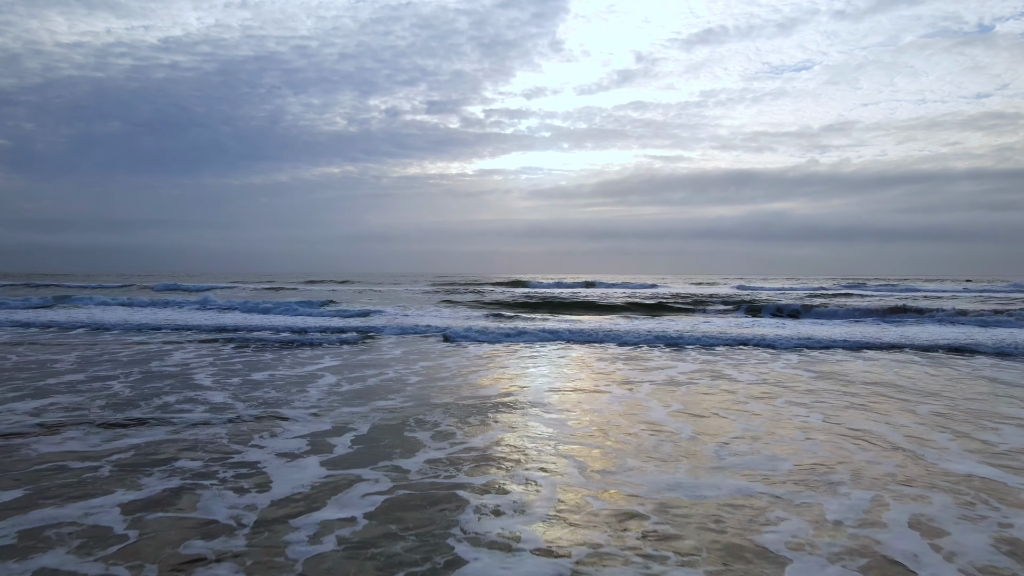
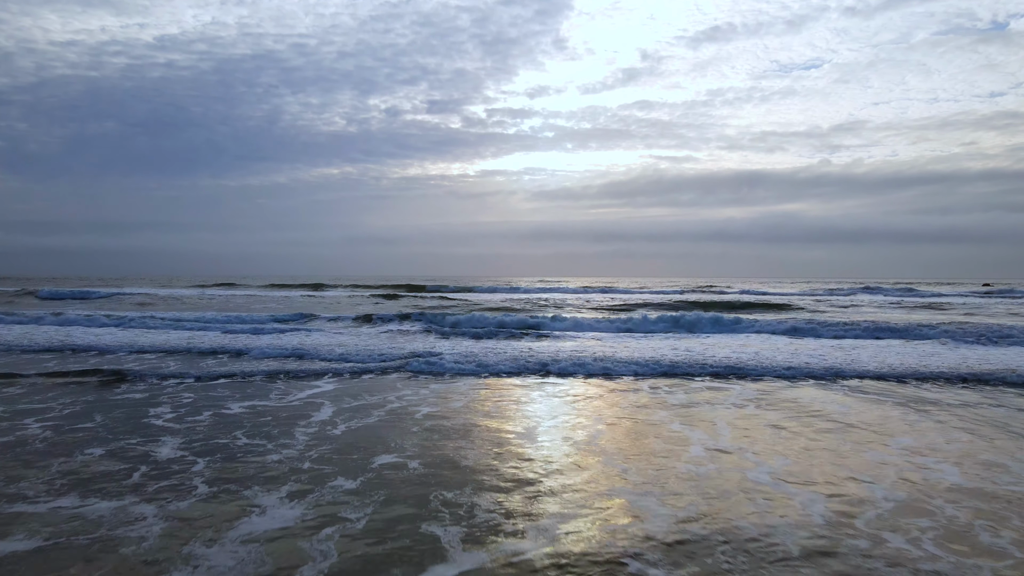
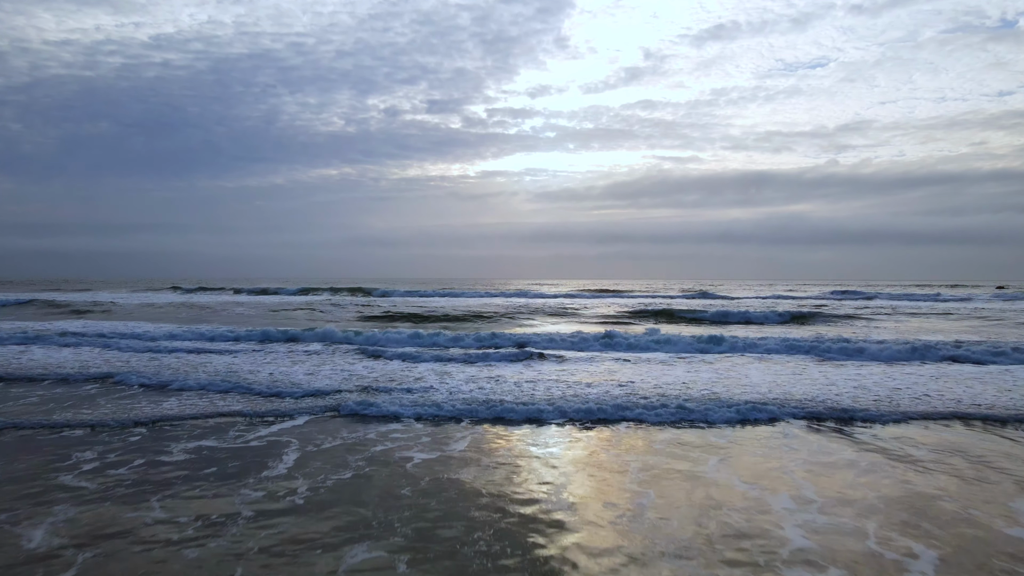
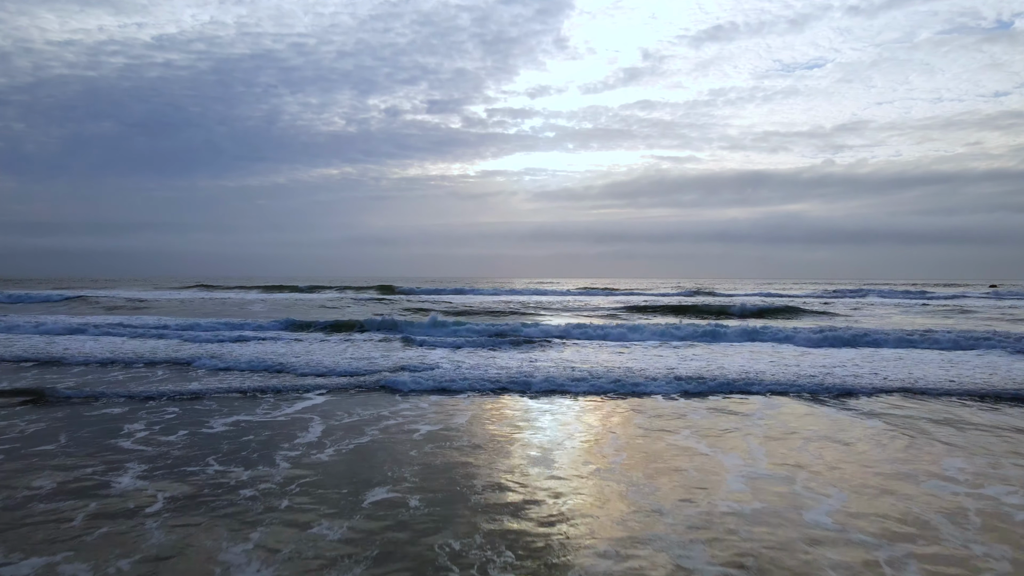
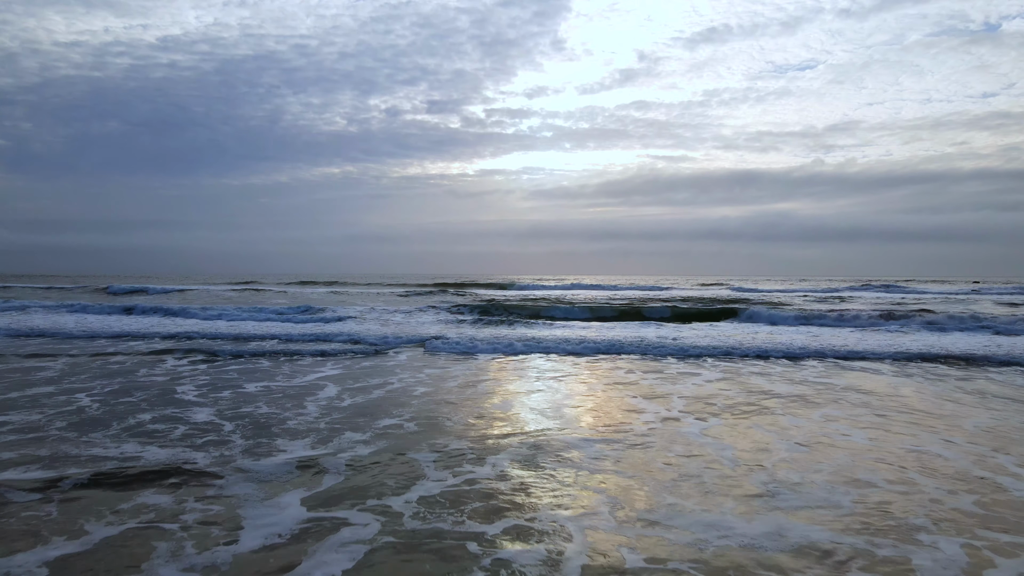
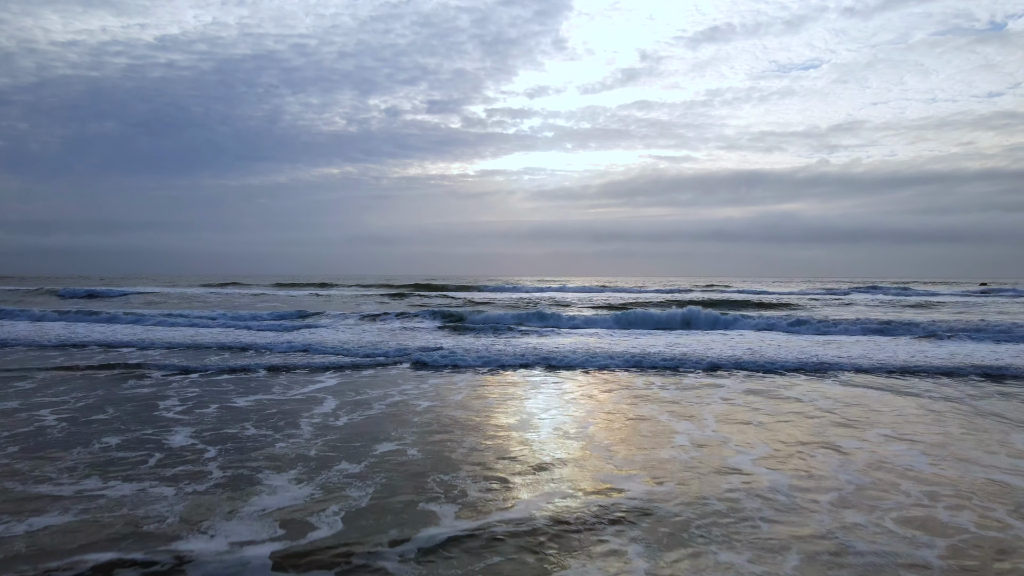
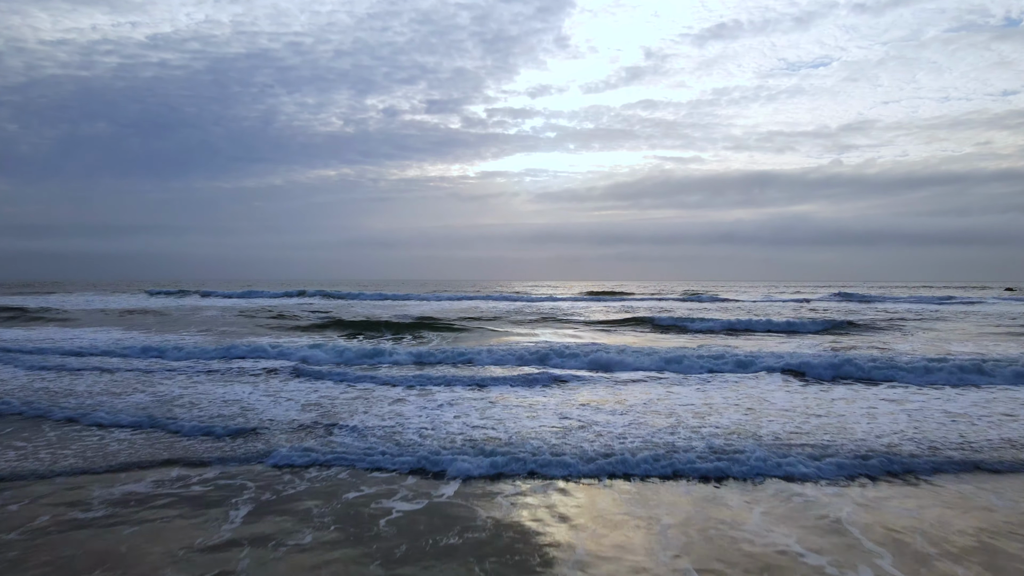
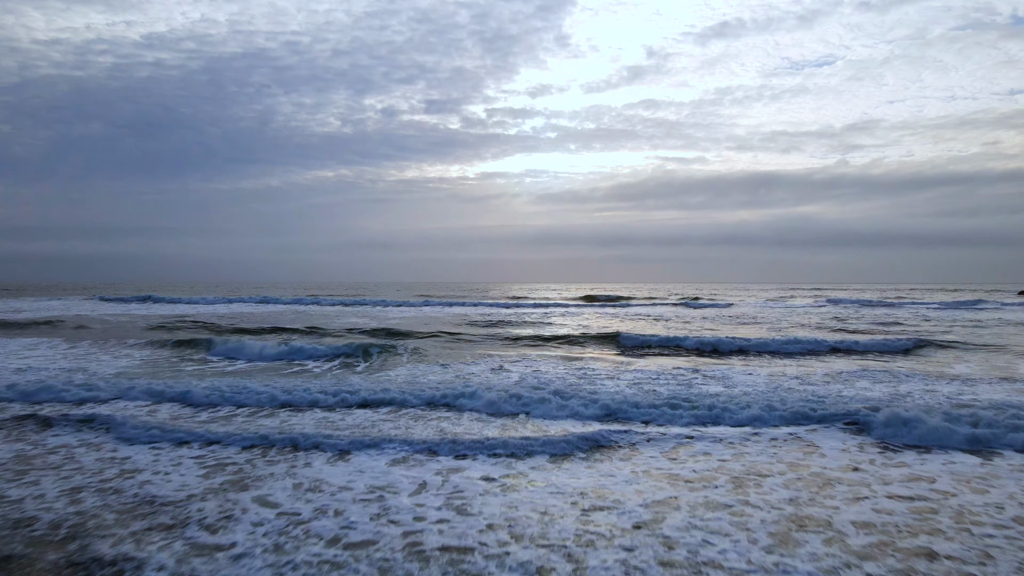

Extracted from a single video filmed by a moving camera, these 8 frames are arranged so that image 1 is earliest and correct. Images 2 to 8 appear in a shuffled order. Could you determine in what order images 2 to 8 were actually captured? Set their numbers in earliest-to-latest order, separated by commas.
5, 6, 2, 4, 3, 7, 8
